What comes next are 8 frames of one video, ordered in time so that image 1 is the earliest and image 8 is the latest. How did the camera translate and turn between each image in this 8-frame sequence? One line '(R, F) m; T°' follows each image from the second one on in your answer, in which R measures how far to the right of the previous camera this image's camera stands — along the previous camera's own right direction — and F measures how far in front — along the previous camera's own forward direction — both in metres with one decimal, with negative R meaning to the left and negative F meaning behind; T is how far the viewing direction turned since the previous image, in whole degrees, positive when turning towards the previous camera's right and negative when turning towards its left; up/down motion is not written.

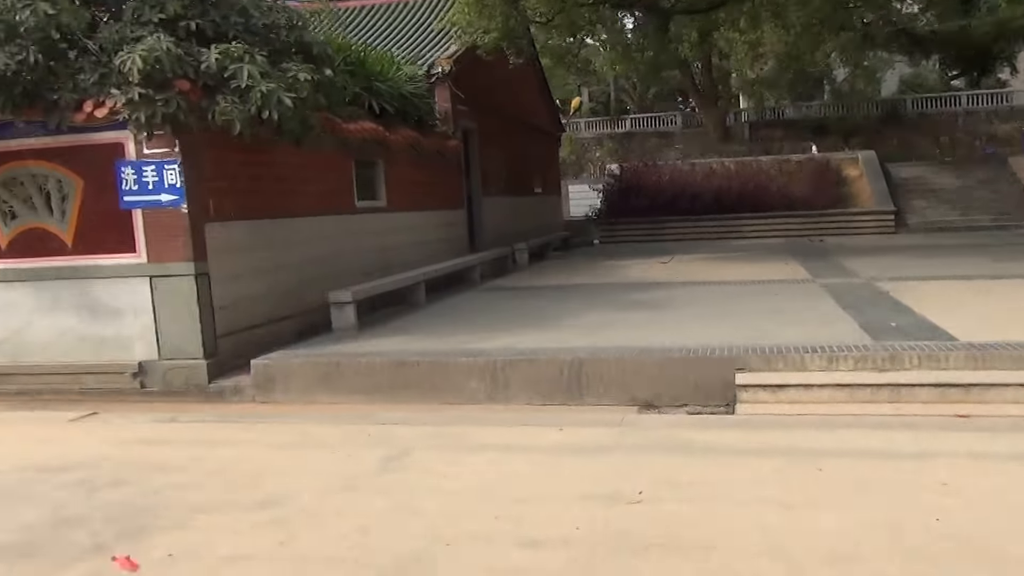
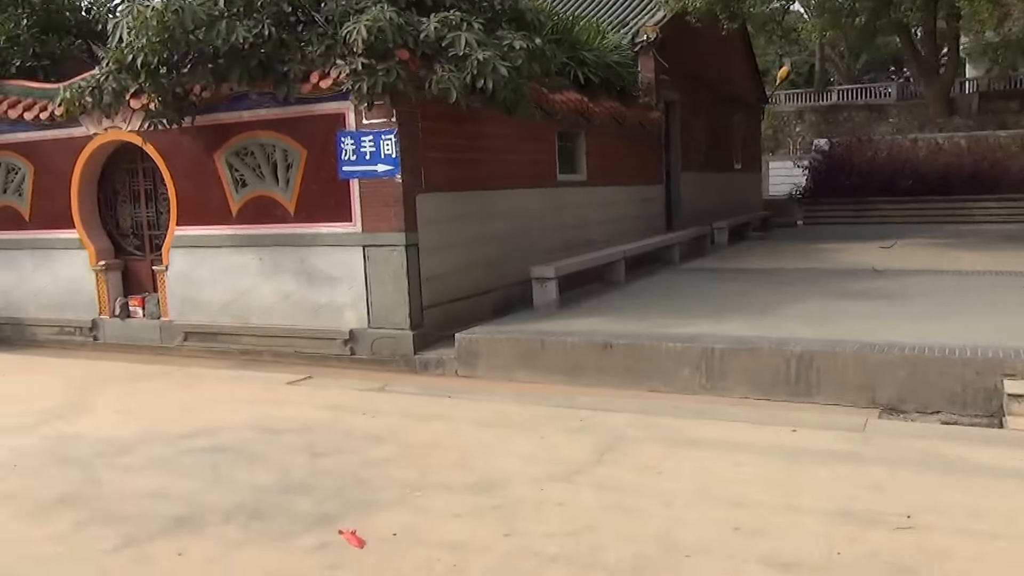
(-0.3, +0.3) m; -12°
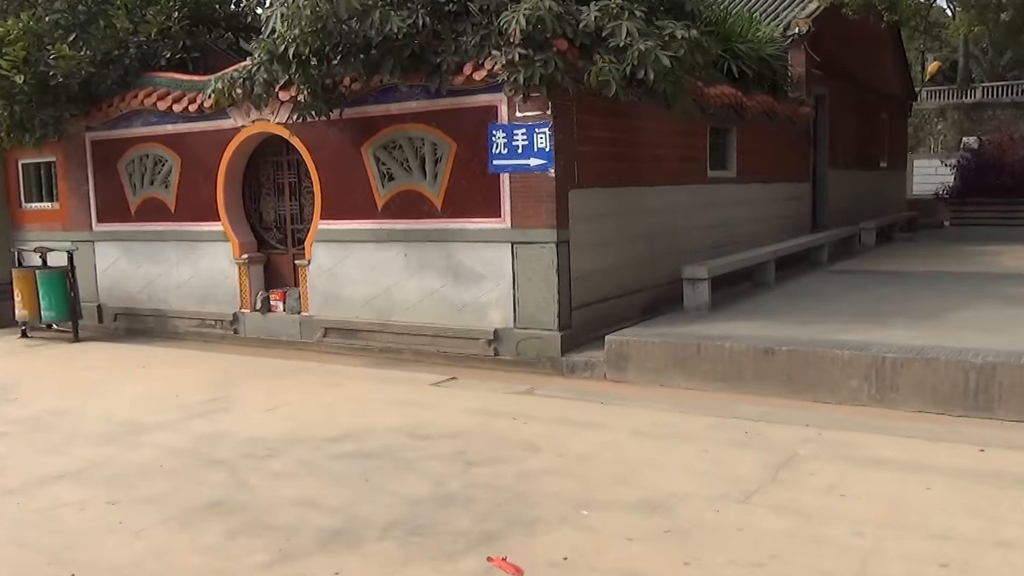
(-0.4, +0.3) m; -7°
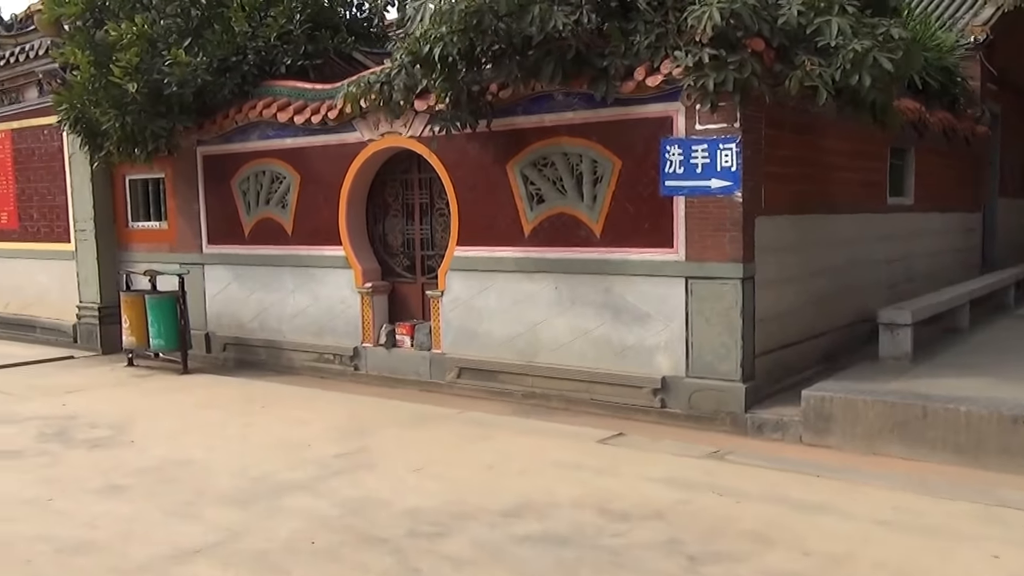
(-0.8, +0.9) m; -4°
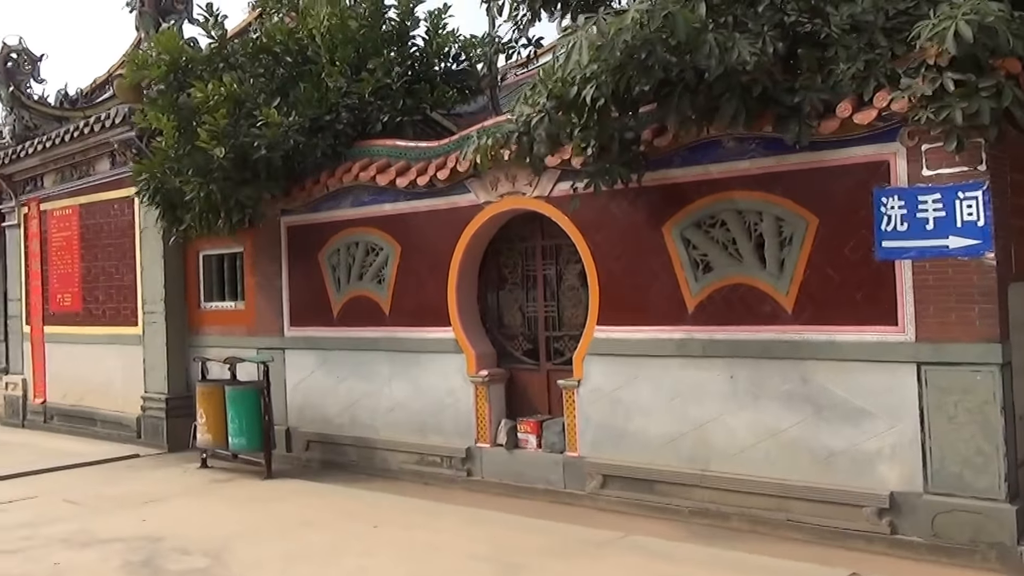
(-0.7, +1.2) m; -3°
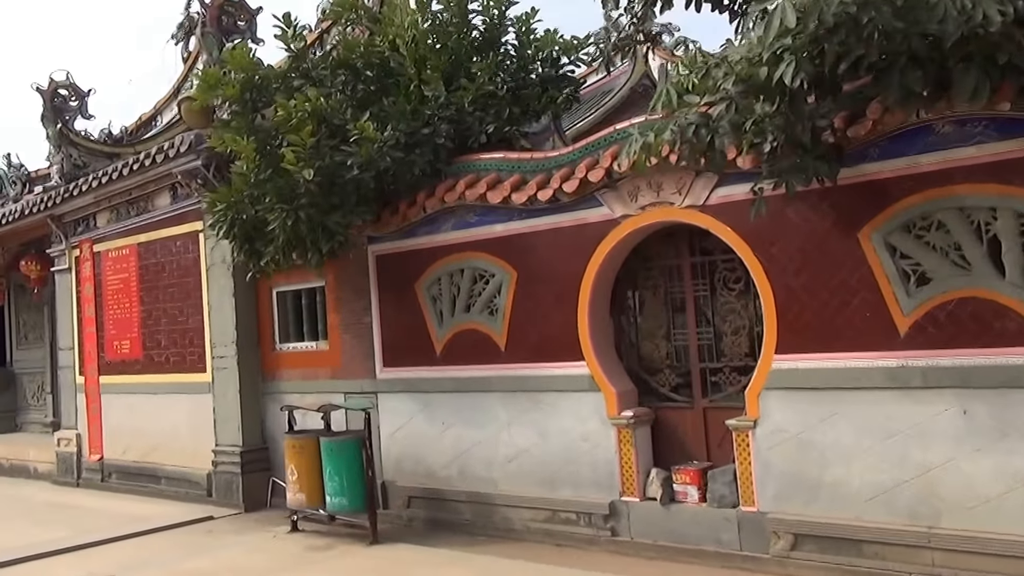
(-0.8, +0.9) m; -1°
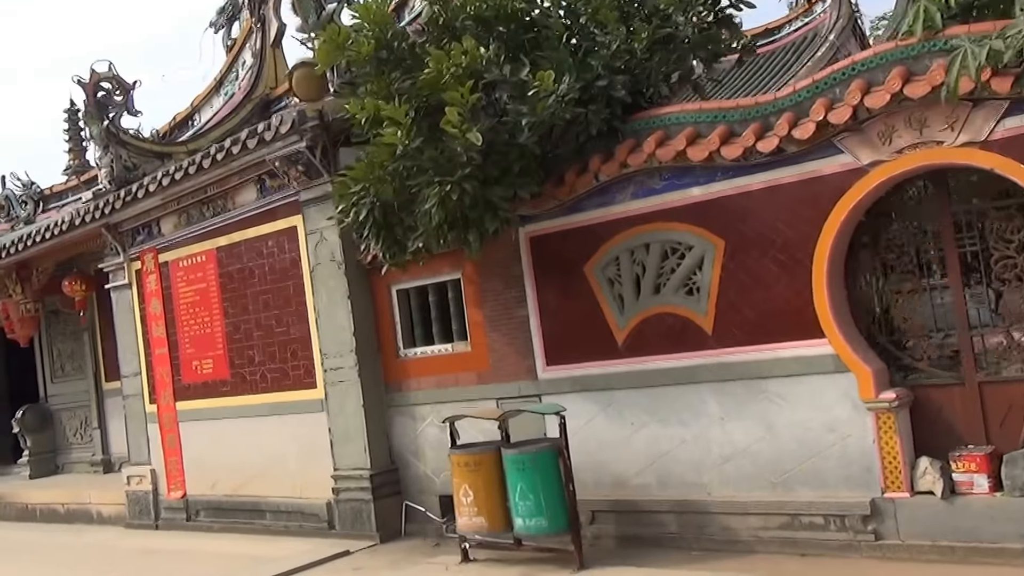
(-1.5, +0.9) m; +2°
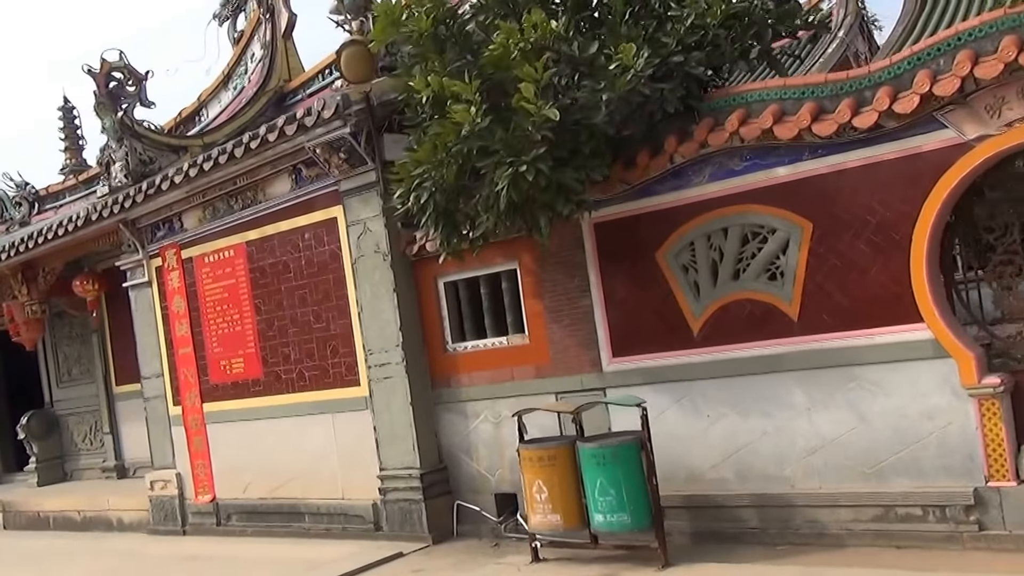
(-0.6, +0.3) m; +2°
